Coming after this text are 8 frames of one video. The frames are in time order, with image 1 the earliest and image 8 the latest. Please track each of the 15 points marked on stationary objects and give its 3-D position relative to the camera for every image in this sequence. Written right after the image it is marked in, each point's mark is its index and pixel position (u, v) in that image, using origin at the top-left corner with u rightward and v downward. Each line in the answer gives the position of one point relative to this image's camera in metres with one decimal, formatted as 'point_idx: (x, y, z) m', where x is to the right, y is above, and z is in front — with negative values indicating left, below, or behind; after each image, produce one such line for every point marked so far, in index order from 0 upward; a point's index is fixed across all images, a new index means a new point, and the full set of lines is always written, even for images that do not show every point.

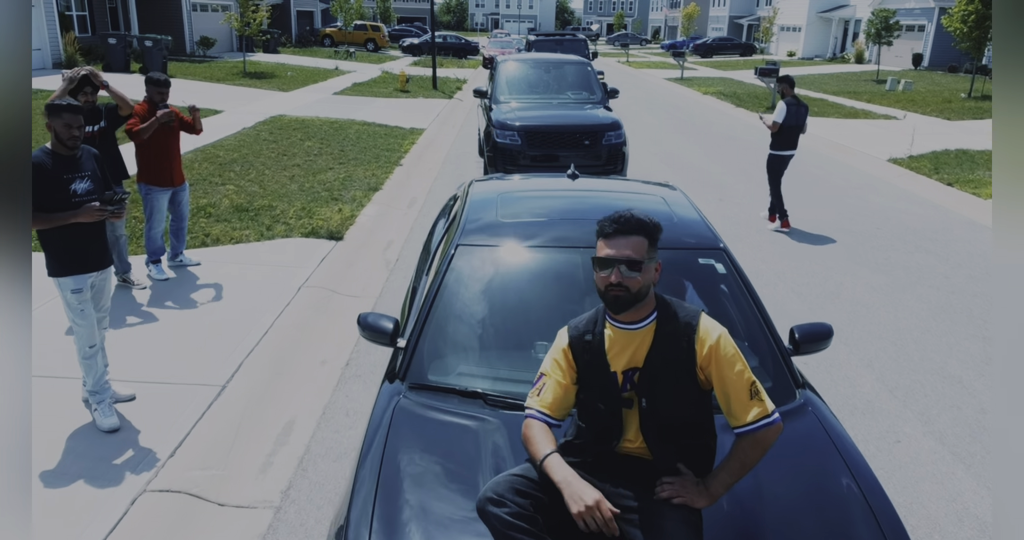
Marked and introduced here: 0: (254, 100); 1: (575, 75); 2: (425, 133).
0: (-6.3, +4.1, +18.6) m
1: (+0.9, +2.8, +11.0) m
2: (-1.7, +2.6, +14.9) m
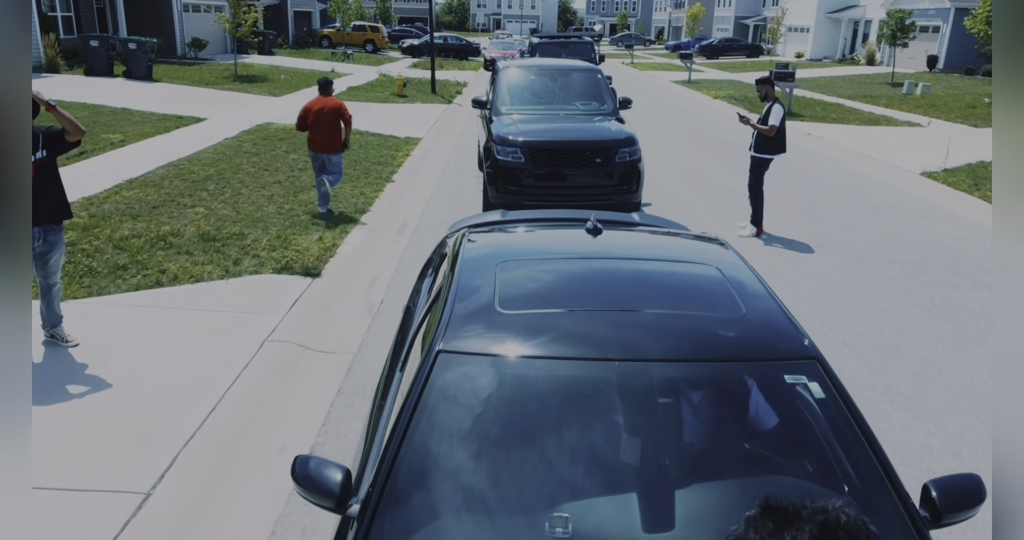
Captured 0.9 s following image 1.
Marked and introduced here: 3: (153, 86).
0: (-6.2, +3.7, +17.6) m
1: (+0.9, +2.4, +10.0) m
2: (-1.7, +2.3, +13.9) m
3: (-9.1, +4.7, +19.3) m
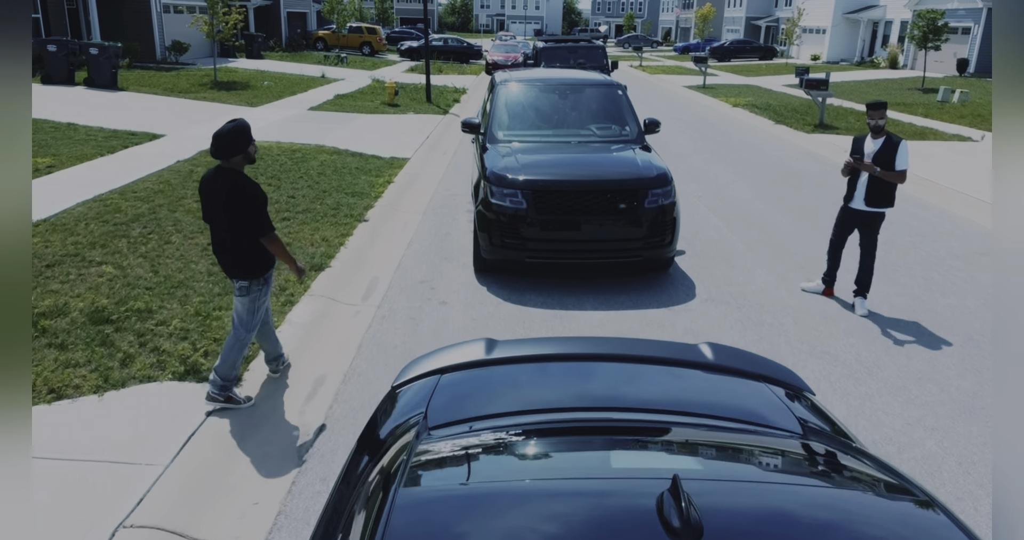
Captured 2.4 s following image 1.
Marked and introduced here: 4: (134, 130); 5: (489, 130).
0: (-6.2, +3.1, +15.7) m
1: (+0.9, +1.8, +8.1) m
2: (-1.7, +1.6, +12.0) m
3: (-9.0, +4.0, +17.4) m
4: (-6.7, +2.4, +13.4) m
5: (-0.2, +1.4, +7.8) m
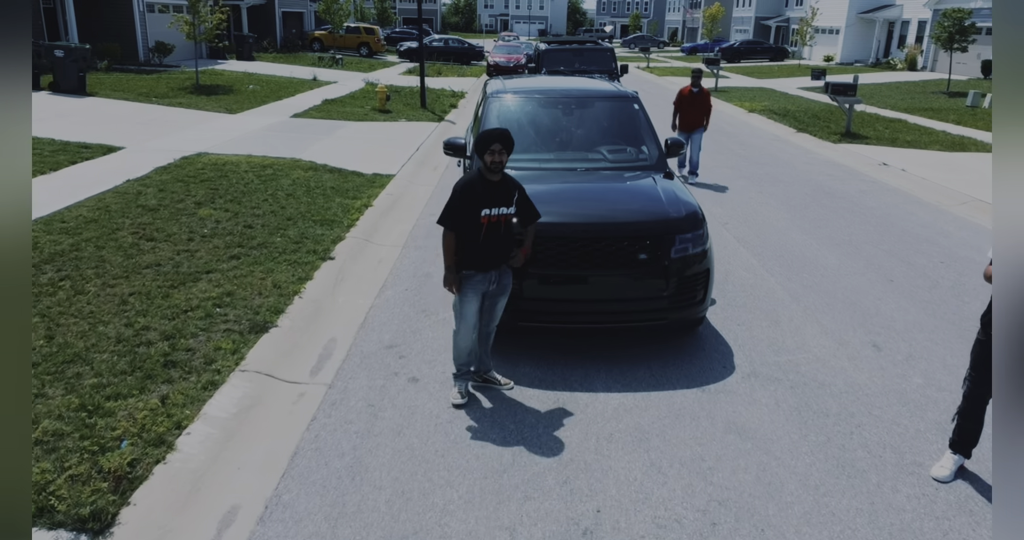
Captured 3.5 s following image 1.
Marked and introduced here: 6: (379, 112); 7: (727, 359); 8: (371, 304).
0: (-6.2, +2.6, +14.4) m
1: (+0.9, +1.3, +6.7) m
2: (-1.7, +1.2, +10.6) m
3: (-9.0, +3.6, +16.1) m
4: (-6.7, +2.0, +12.1) m
5: (-0.3, +1.0, +6.4) m
6: (-3.2, +3.8, +18.2) m
7: (+1.5, -0.6, +5.3) m
8: (-1.2, -0.3, +6.3) m
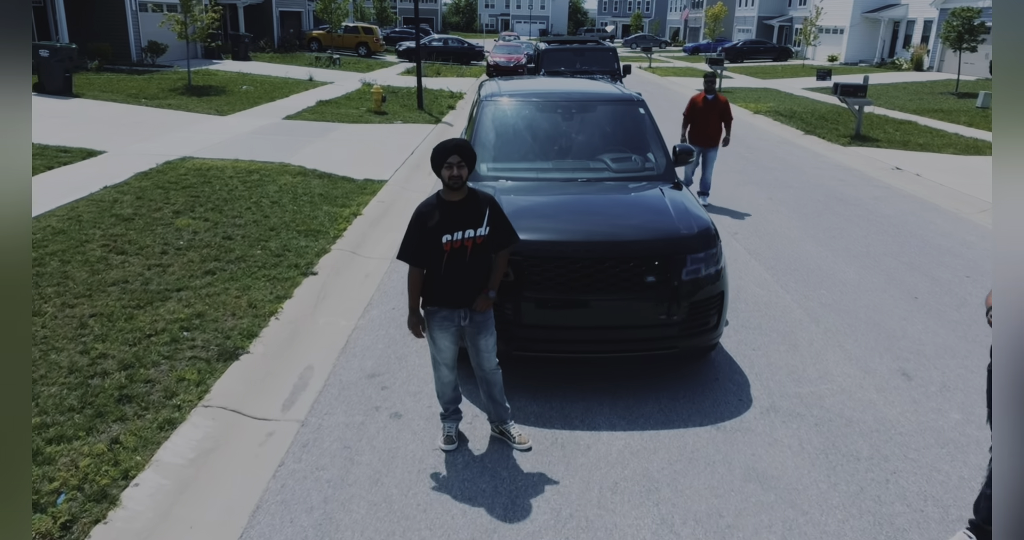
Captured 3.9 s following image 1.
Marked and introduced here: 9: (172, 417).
0: (-6.2, +2.5, +13.9) m
1: (+0.8, +1.2, +6.2) m
2: (-1.7, +1.0, +10.1) m
3: (-9.1, +3.4, +15.6) m
4: (-6.7, +1.9, +11.6) m
5: (-0.3, +0.8, +5.9) m
6: (-3.2, +3.6, +17.7) m
7: (+1.5, -0.8, +4.8) m
8: (-1.2, -0.4, +5.8) m
9: (-1.9, -0.8, +4.3) m
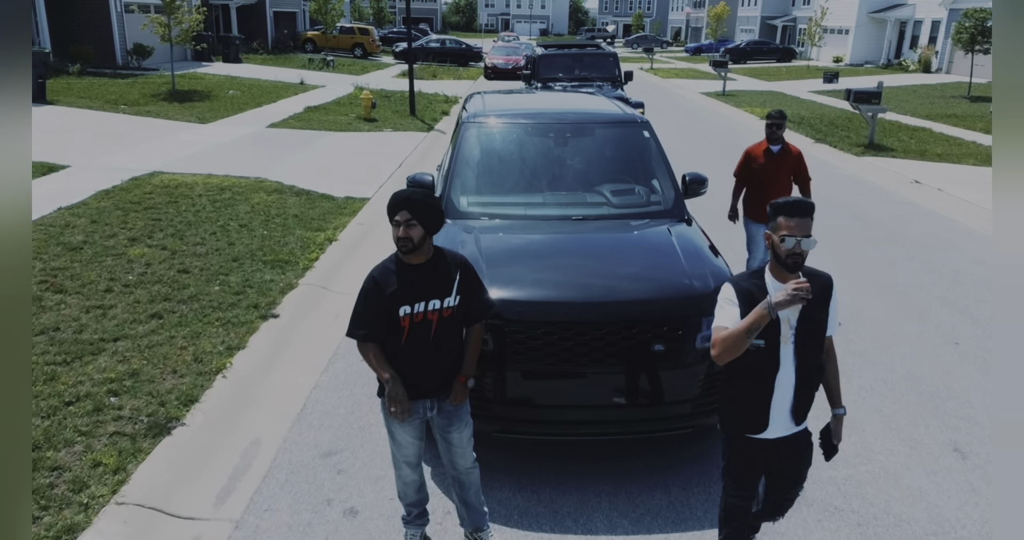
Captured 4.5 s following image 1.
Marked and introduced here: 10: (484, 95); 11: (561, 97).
0: (-6.3, +2.2, +13.1) m
1: (+0.7, +0.8, +5.4) m
2: (-1.8, +0.7, +9.3) m
3: (-9.2, +3.1, +14.9) m
4: (-6.8, +1.6, +10.8) m
5: (-0.4, +0.5, +5.1) m
6: (-3.3, +3.3, +16.9) m
7: (+1.4, -1.1, +4.0) m
8: (-1.3, -0.7, +5.0) m
9: (-2.0, -1.1, +3.5) m
10: (-0.2, +1.6, +7.1) m
11: (+0.5, +1.6, +6.9) m
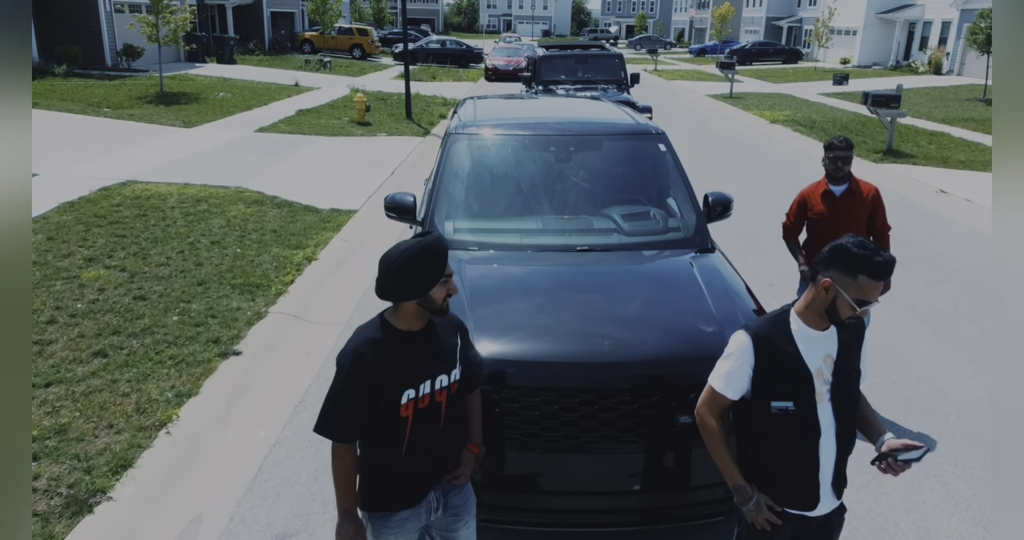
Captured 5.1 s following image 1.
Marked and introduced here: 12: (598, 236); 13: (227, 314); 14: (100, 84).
0: (-6.3, +2.0, +12.4) m
1: (+0.7, +0.6, +4.6) m
2: (-1.8, +0.5, +8.6) m
3: (-9.2, +2.9, +14.2) m
4: (-6.8, +1.3, +10.1) m
5: (-0.5, +0.3, +4.4) m
6: (-3.3, +3.1, +16.2) m
7: (+1.3, -1.3, +3.3) m
8: (-1.3, -1.0, +4.3) m
9: (-2.0, -1.4, +2.8) m
10: (-0.2, +1.4, +6.4) m
11: (+0.5, +1.3, +6.1) m
12: (+0.5, +0.2, +4.3) m
13: (-2.2, -0.3, +5.8) m
14: (-10.3, +4.6, +19.0) m
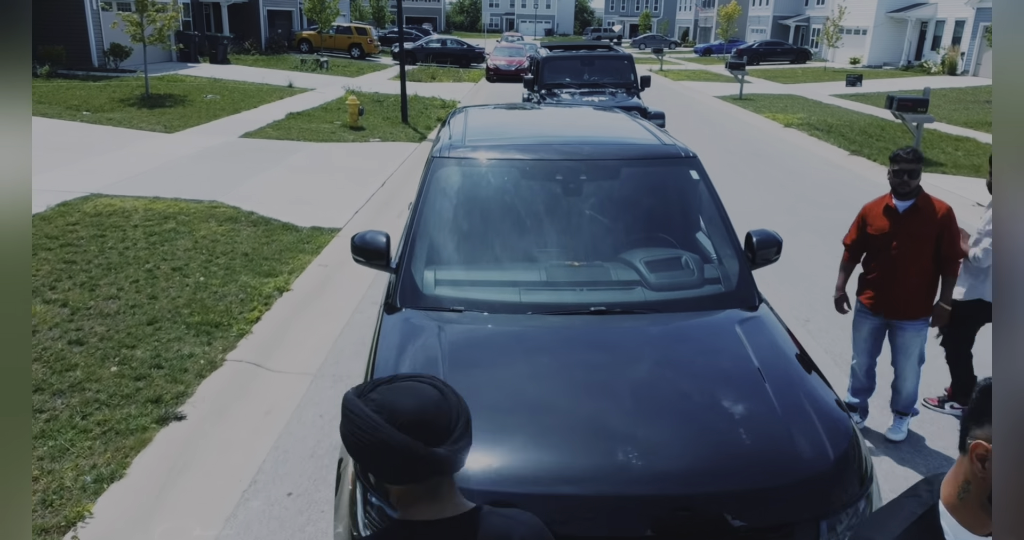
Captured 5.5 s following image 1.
0: (-6.3, +1.7, +11.6) m
1: (+0.7, +0.4, +3.8) m
2: (-1.8, +0.2, +7.7) m
3: (-9.1, +2.7, +13.3) m
4: (-6.8, +1.1, +9.2) m
5: (-0.5, 0.0, +3.5) m
6: (-3.2, +2.8, +15.3) m
7: (+1.3, -1.6, +2.4) m
8: (-1.4, -1.2, +3.4) m
9: (-2.1, -1.6, +1.9) m
10: (-0.3, +1.1, +5.5) m
11: (+0.5, +1.1, +5.3) m
12: (+0.5, -0.1, +3.4) m
13: (-2.2, -0.6, +5.0) m
14: (-10.3, +4.4, +18.2) m
